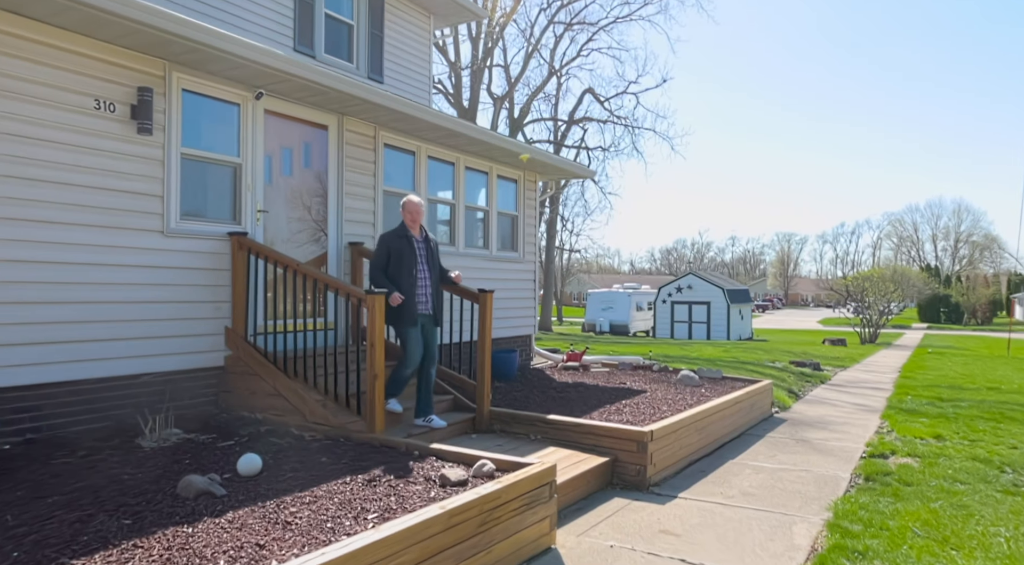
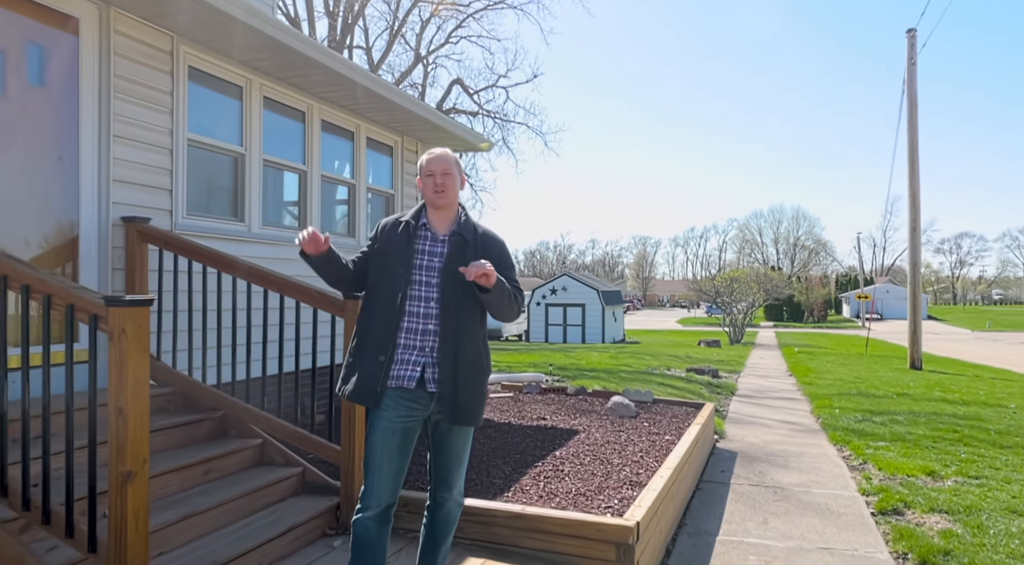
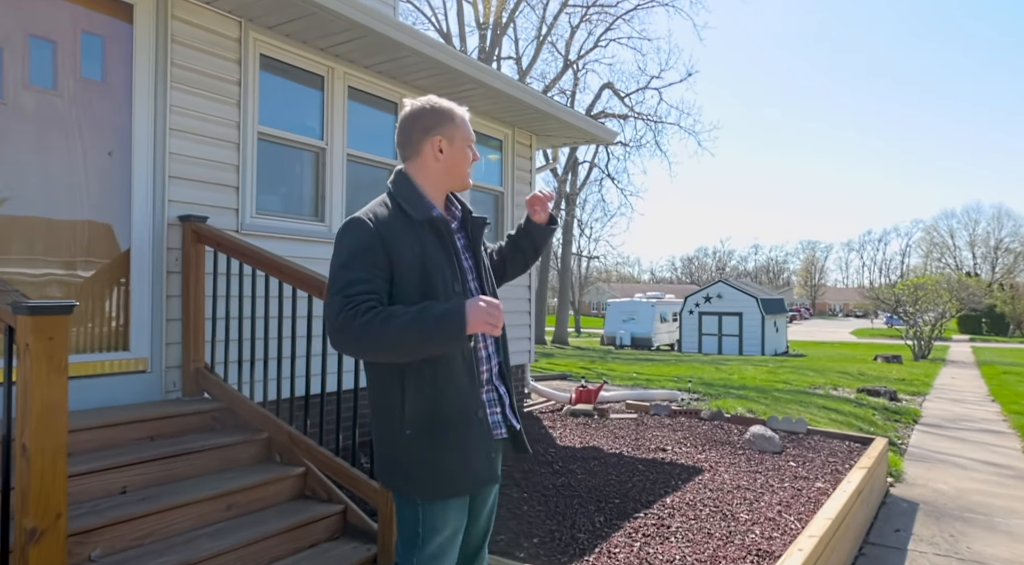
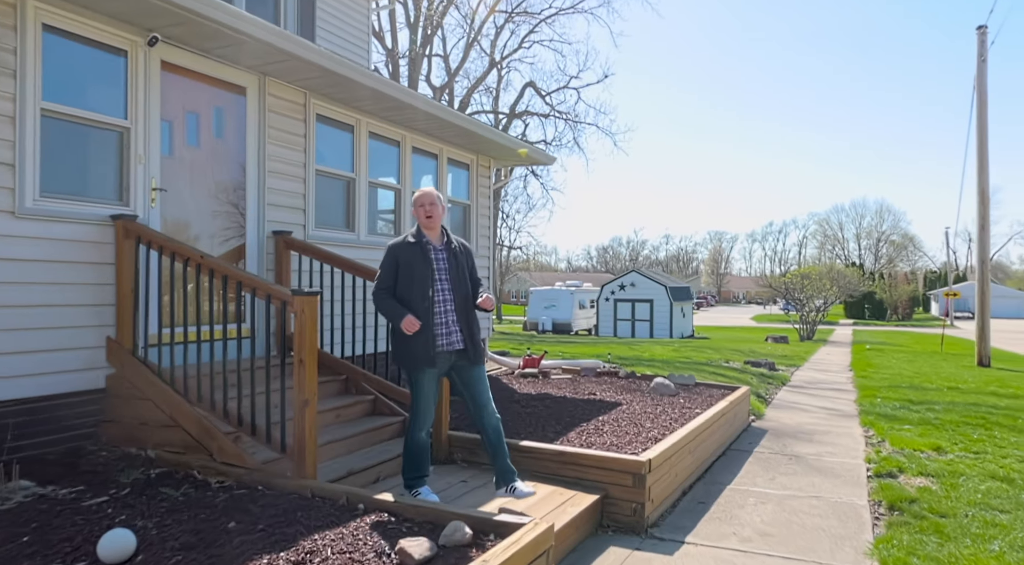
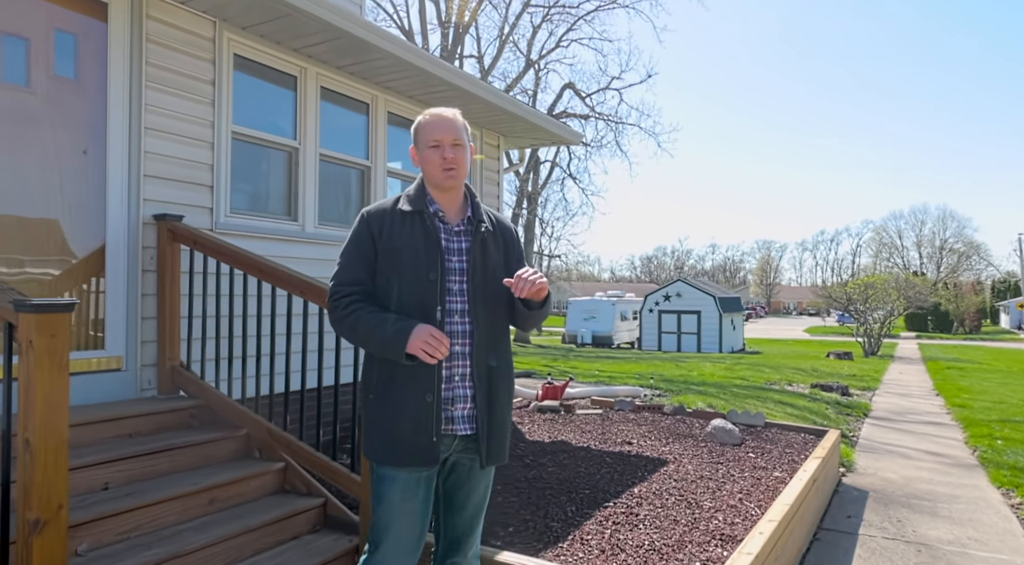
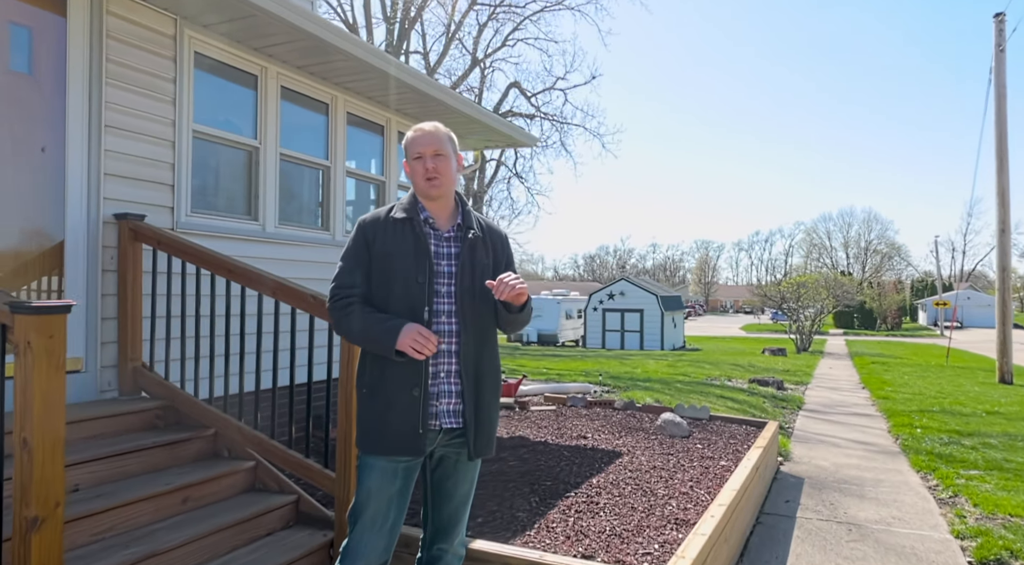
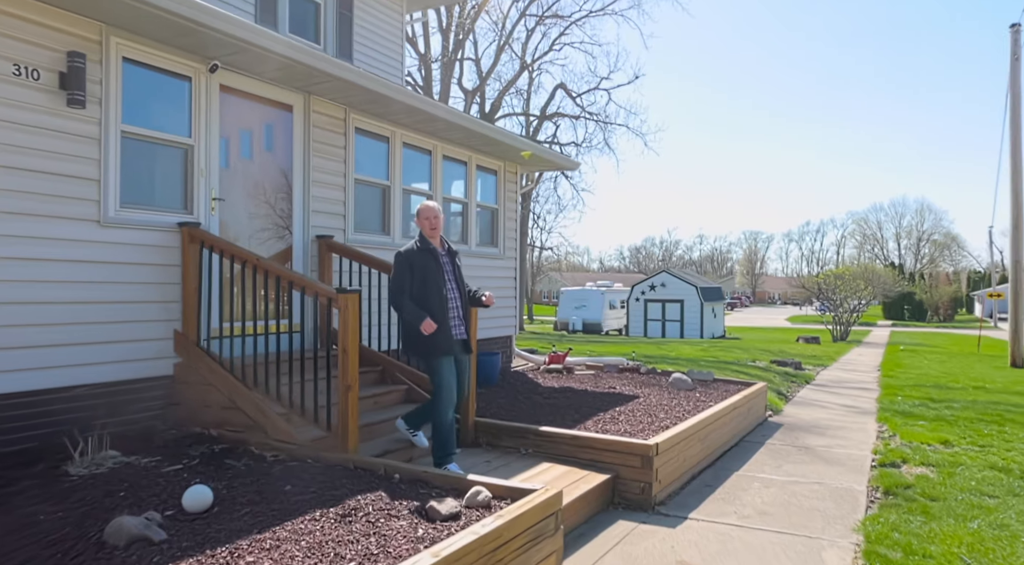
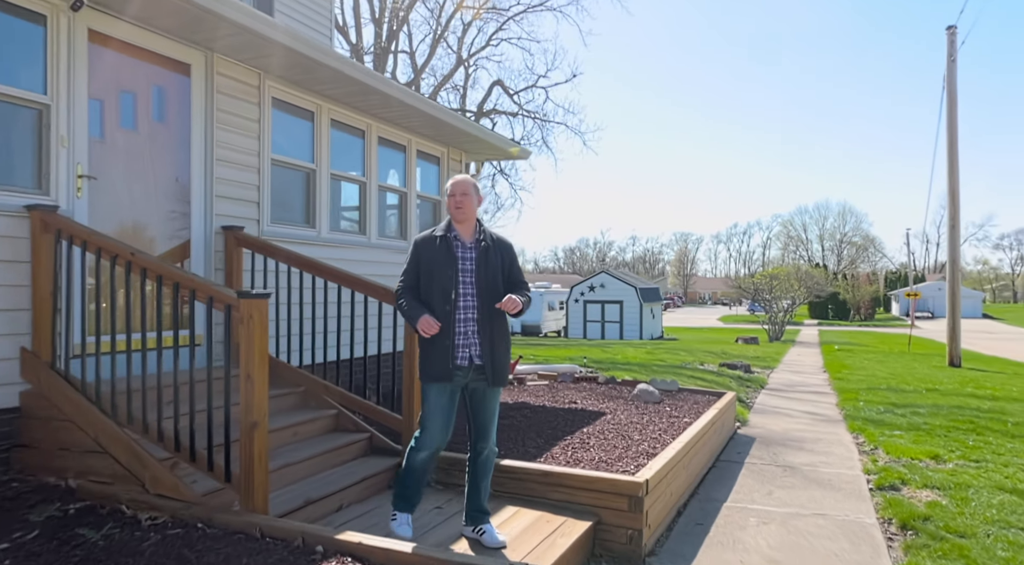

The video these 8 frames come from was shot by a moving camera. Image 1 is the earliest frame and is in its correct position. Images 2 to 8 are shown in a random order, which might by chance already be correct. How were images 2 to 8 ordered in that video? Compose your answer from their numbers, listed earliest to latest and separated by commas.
7, 4, 8, 2, 6, 5, 3
